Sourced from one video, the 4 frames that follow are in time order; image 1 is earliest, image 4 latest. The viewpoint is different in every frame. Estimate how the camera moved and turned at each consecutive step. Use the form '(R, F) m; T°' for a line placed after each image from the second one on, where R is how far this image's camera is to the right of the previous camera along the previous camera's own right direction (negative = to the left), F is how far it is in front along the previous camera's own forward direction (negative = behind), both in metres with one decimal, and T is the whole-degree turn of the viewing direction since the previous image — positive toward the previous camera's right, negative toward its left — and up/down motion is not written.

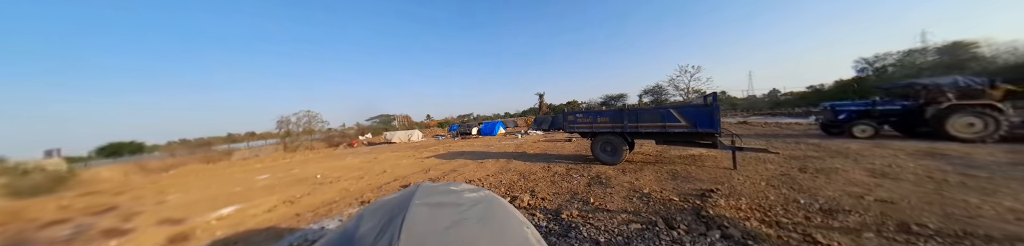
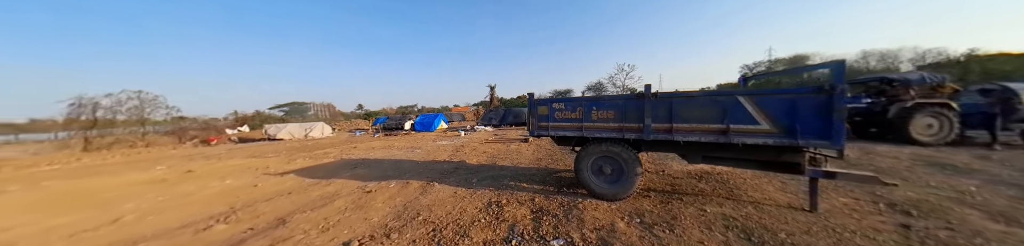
(+0.6, +2.9) m; +14°
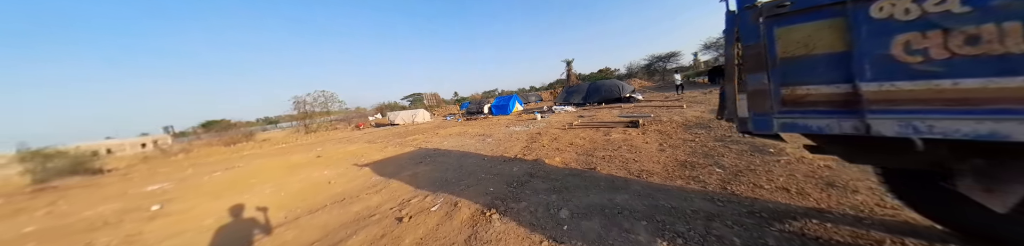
(-0.5, +2.2) m; -22°
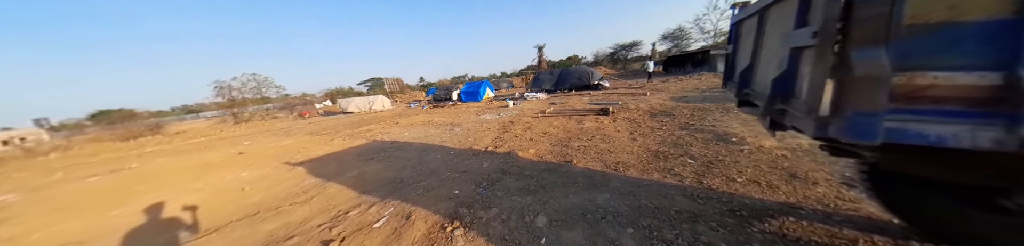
(0.0, +0.5) m; +8°
